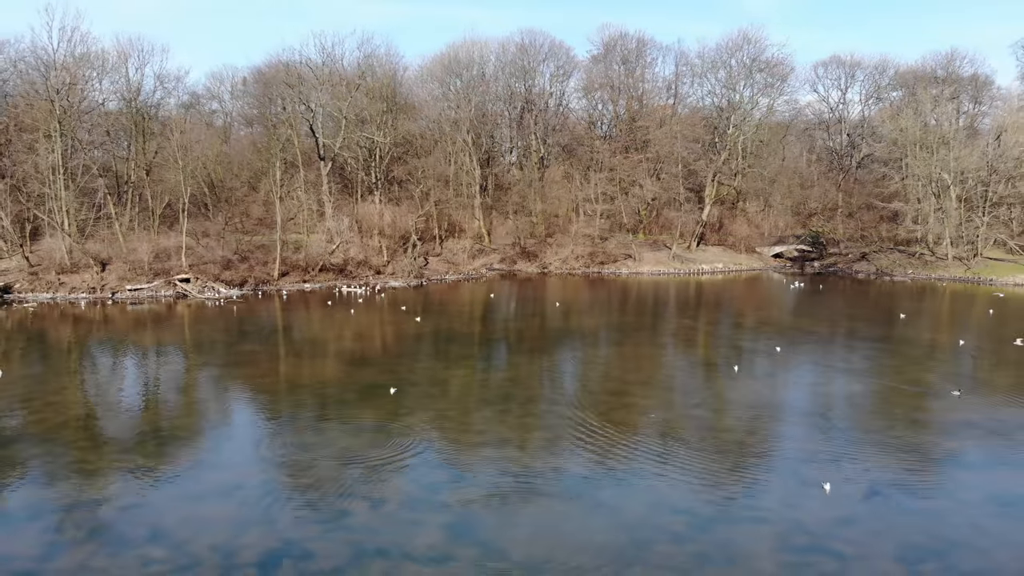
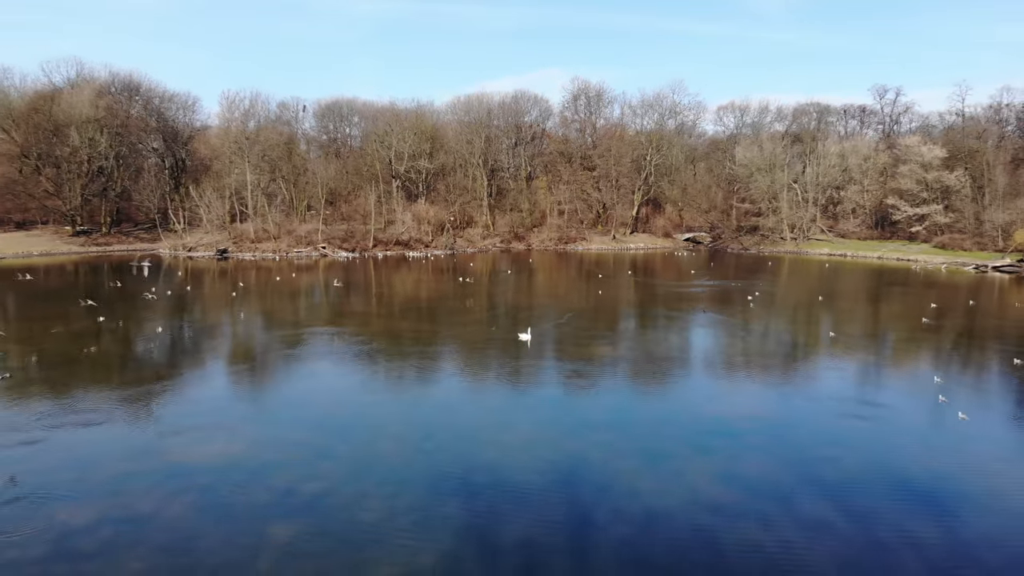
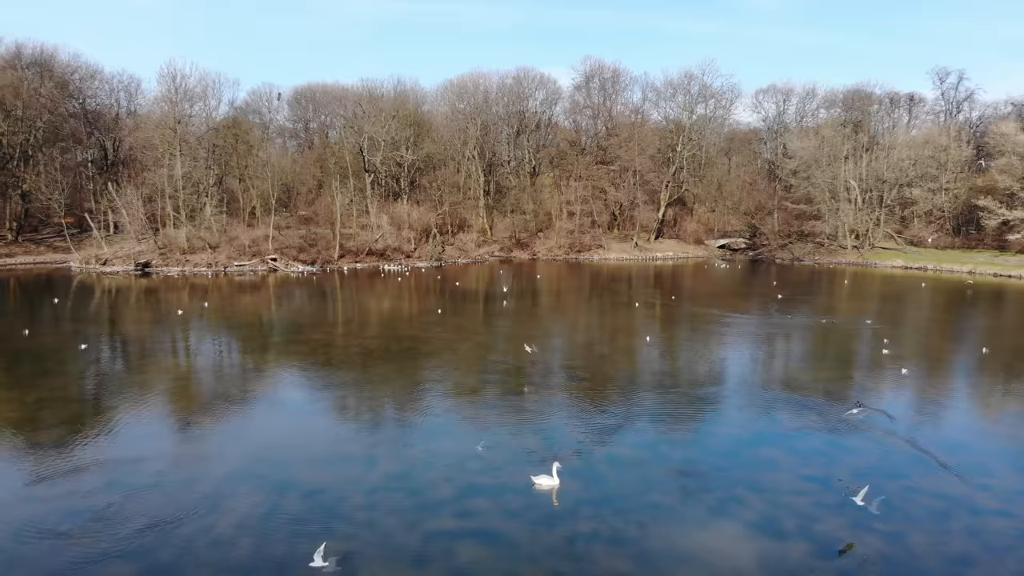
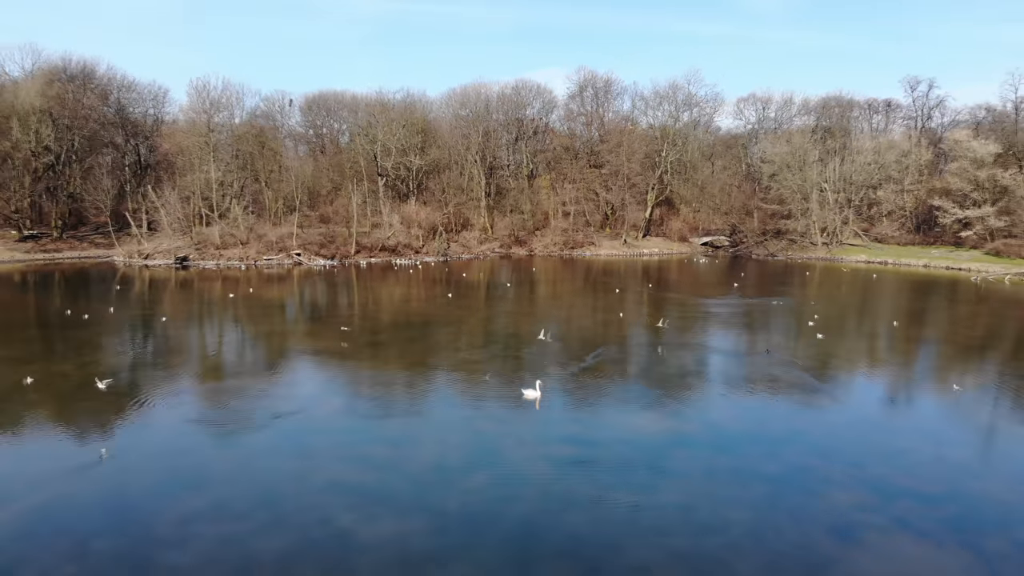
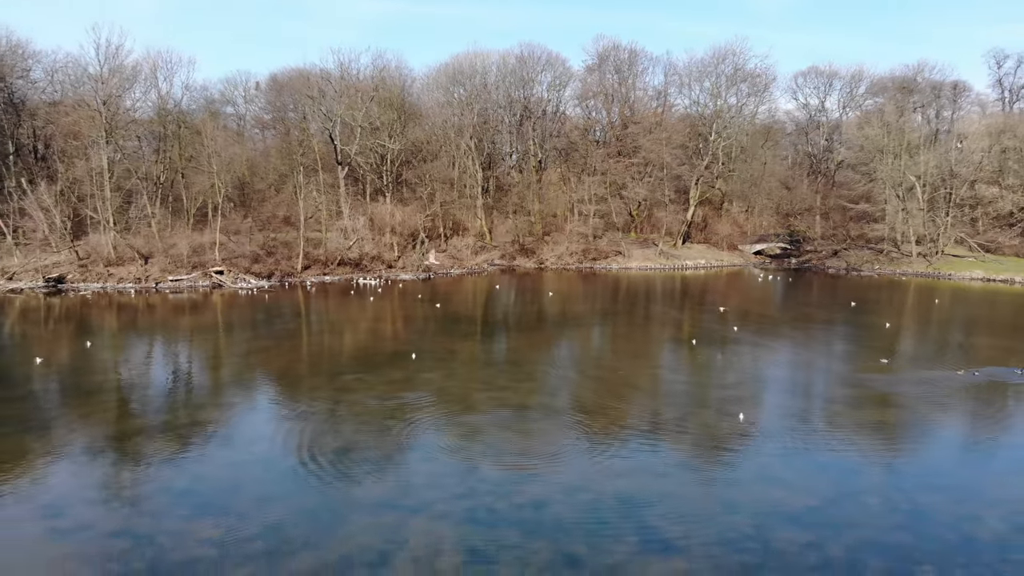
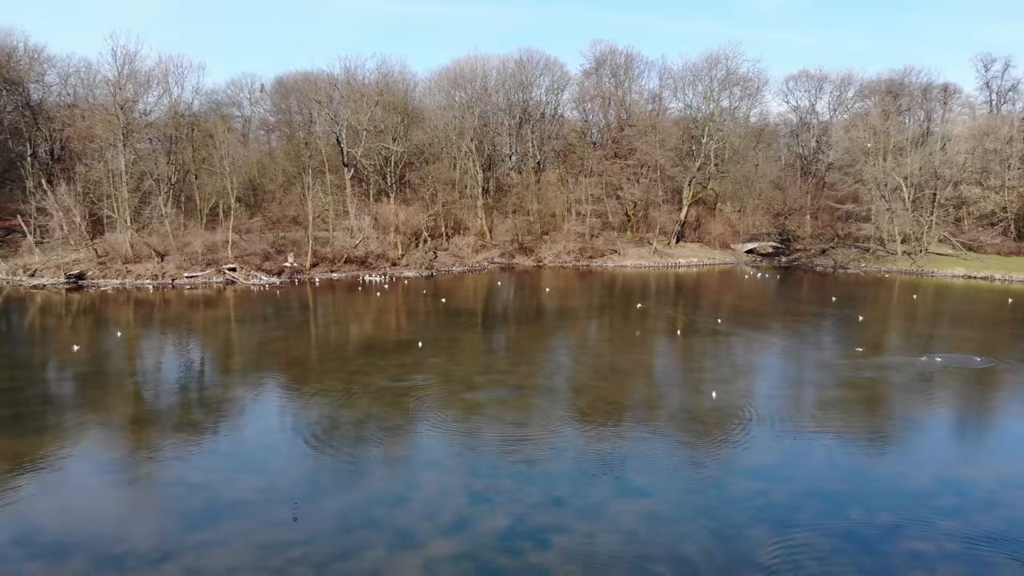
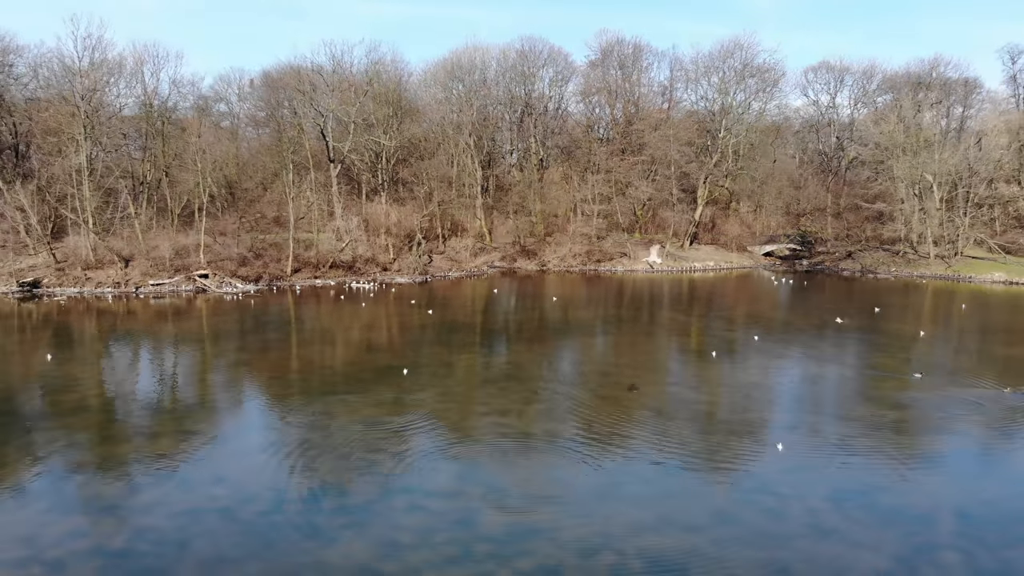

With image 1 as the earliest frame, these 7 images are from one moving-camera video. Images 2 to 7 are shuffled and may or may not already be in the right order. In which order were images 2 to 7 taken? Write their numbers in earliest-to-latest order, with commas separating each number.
7, 5, 6, 3, 4, 2
